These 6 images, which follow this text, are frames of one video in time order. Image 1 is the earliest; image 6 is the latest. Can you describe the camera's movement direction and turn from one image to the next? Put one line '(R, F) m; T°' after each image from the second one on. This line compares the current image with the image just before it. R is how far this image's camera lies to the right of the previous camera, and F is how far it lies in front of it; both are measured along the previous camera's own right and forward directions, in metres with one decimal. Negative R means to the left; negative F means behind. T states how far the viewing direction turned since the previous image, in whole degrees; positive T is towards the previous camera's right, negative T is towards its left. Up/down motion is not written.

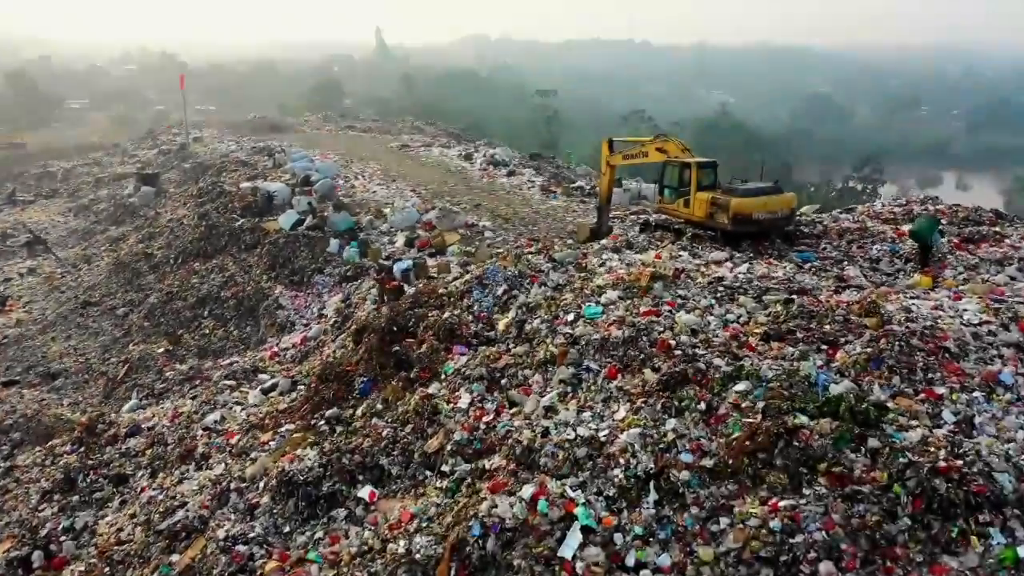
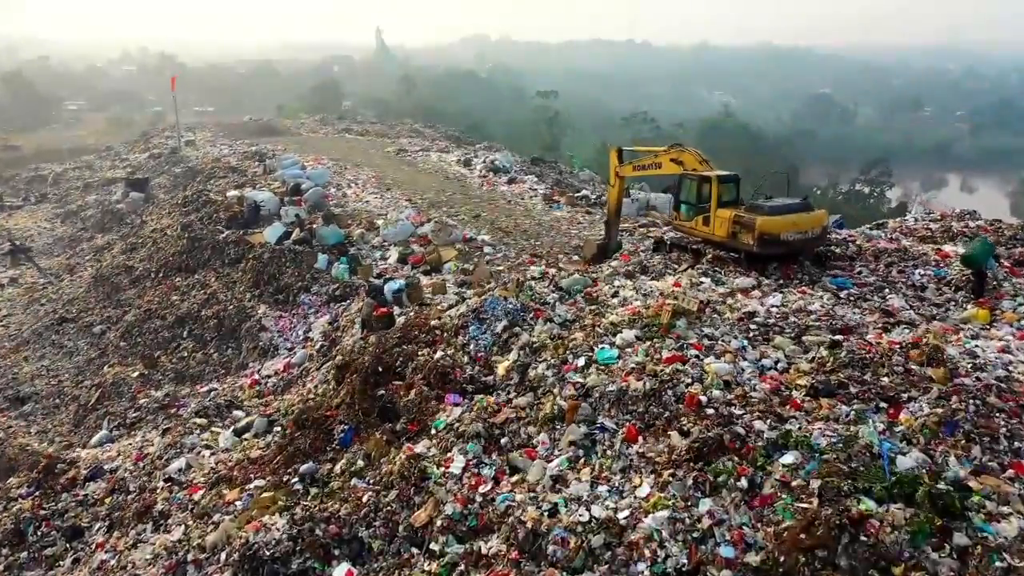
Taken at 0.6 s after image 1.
(0.0, +0.7) m; 0°
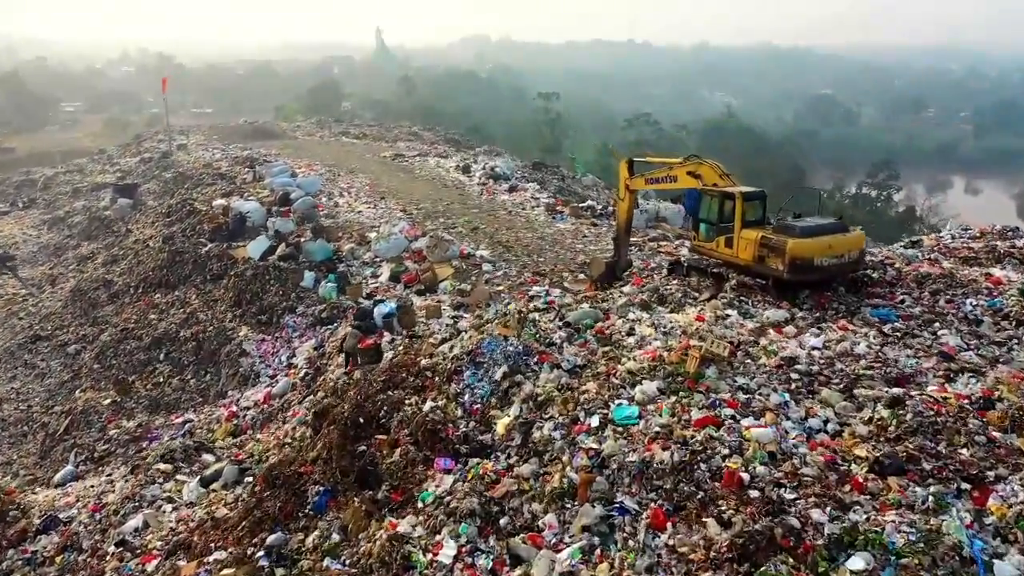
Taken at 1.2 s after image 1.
(0.0, +0.7) m; 0°
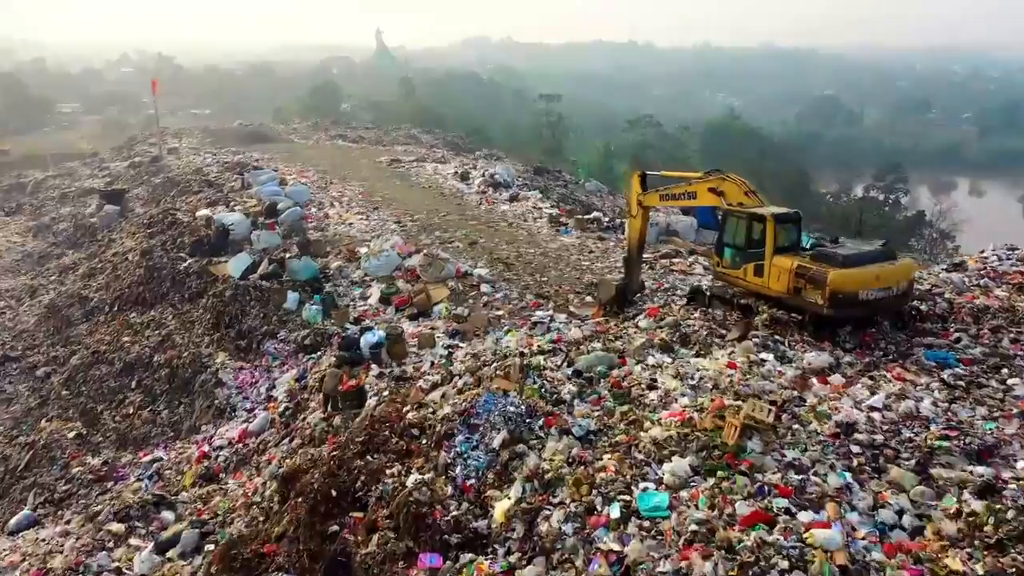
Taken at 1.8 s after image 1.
(0.0, +0.7) m; 0°
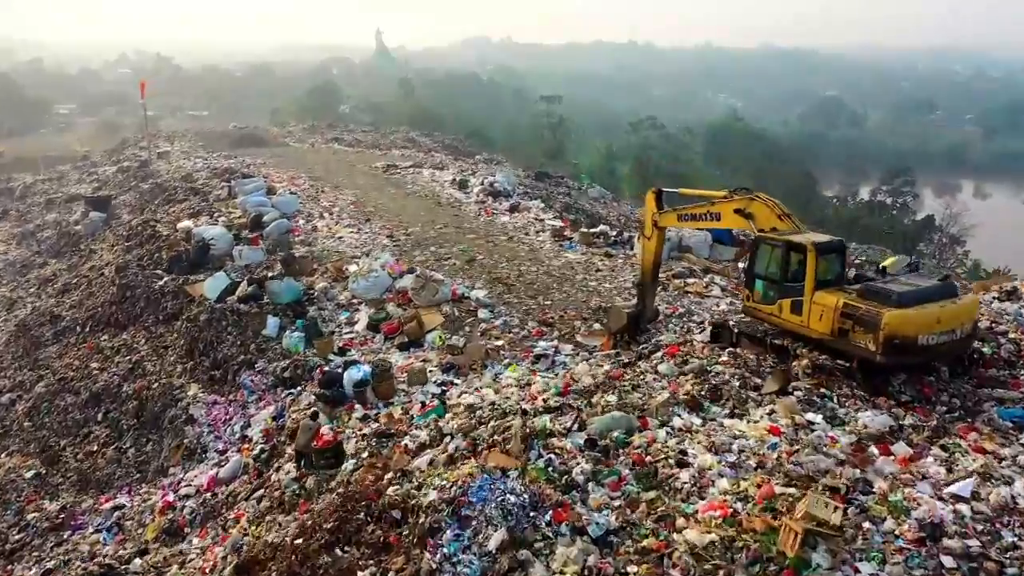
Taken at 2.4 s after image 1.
(0.0, +0.7) m; 0°
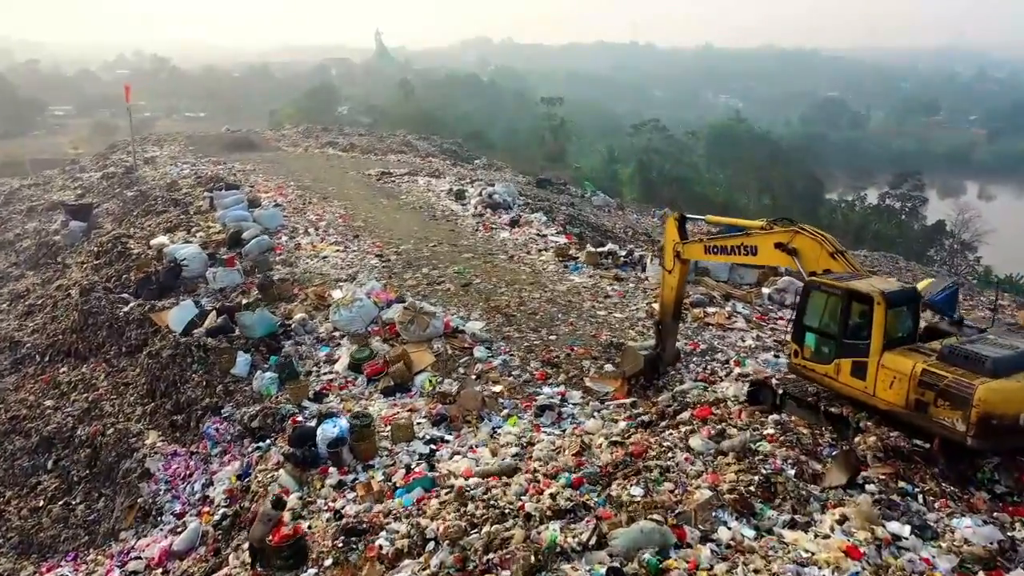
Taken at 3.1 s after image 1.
(0.0, +0.8) m; 0°
